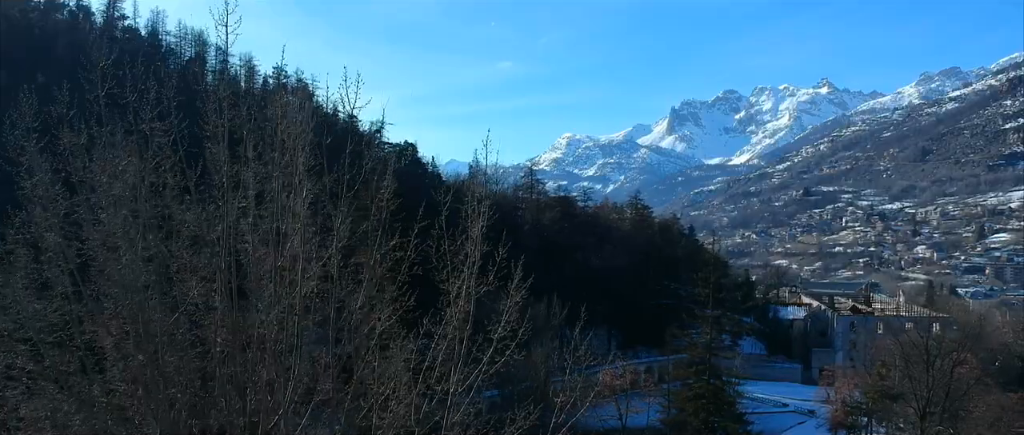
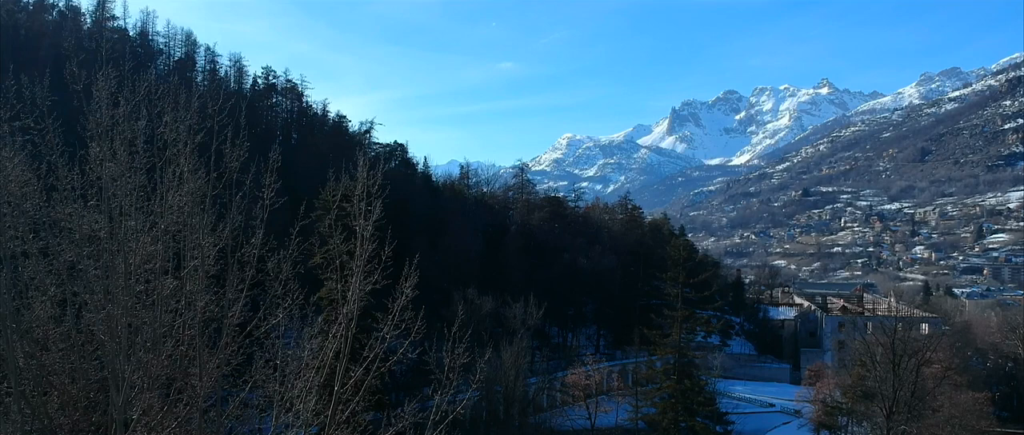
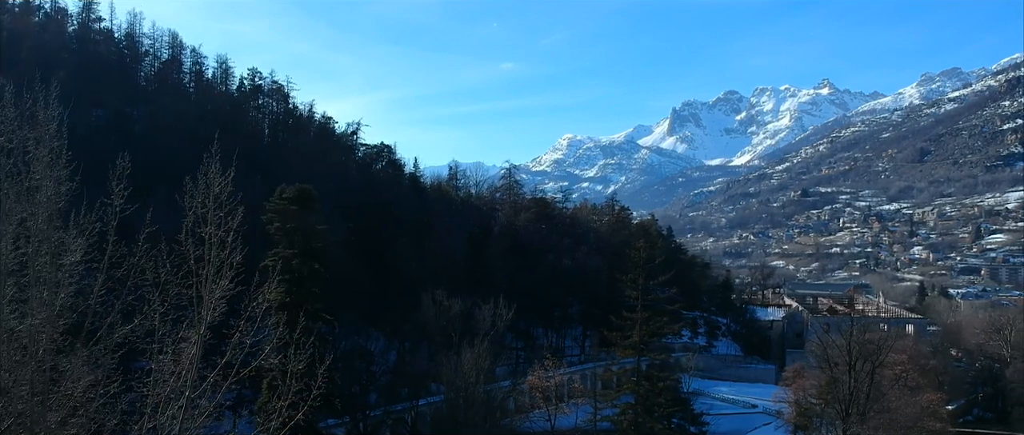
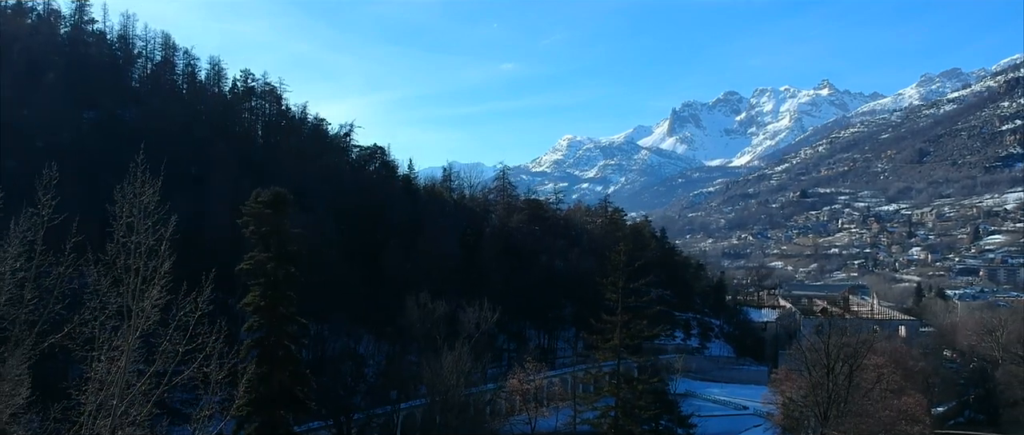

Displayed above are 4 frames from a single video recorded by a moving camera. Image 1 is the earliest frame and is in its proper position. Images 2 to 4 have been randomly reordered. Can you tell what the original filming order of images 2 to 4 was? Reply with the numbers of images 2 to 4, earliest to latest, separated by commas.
2, 3, 4
